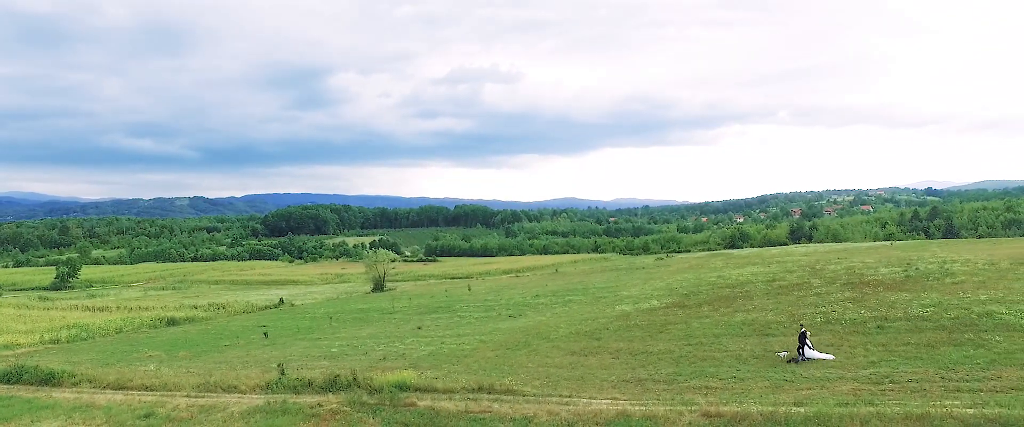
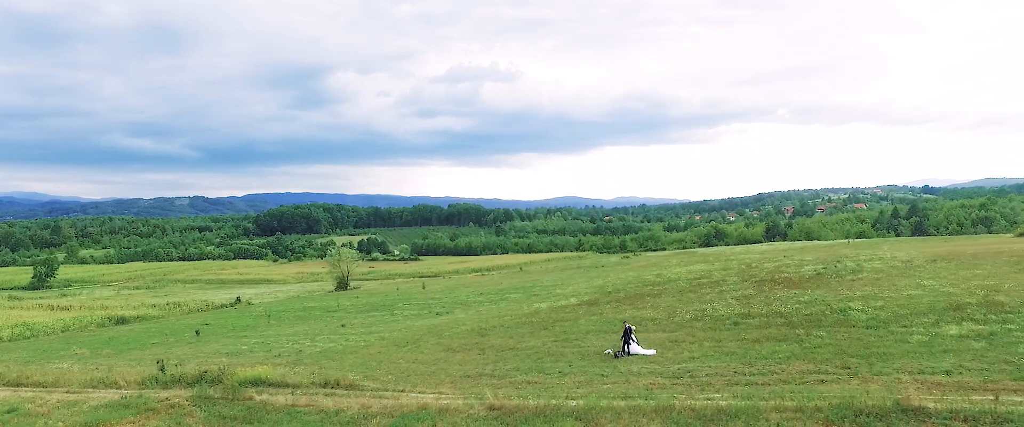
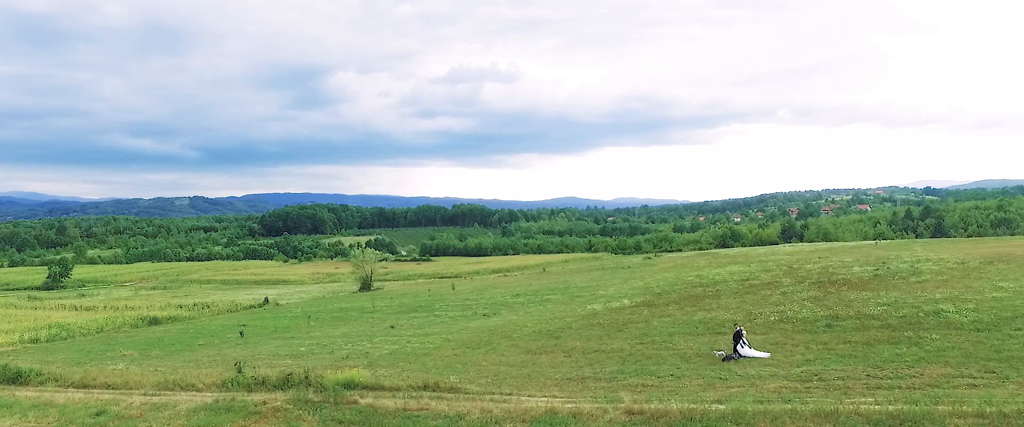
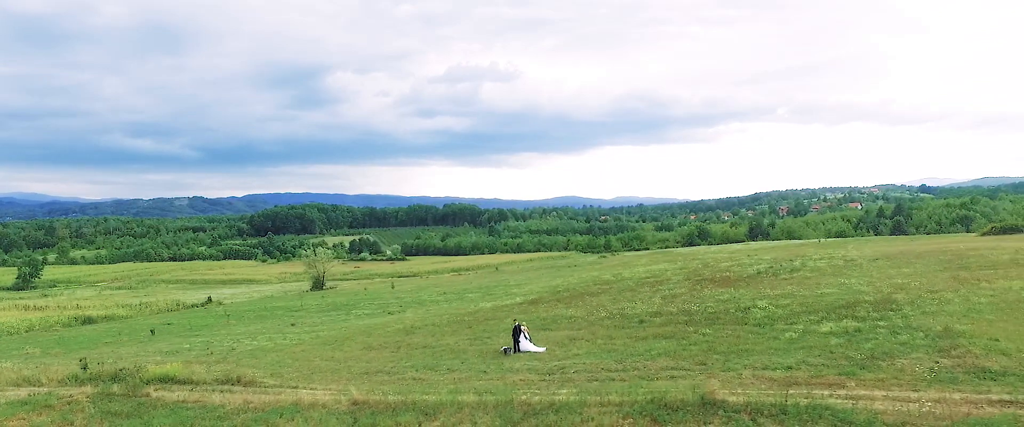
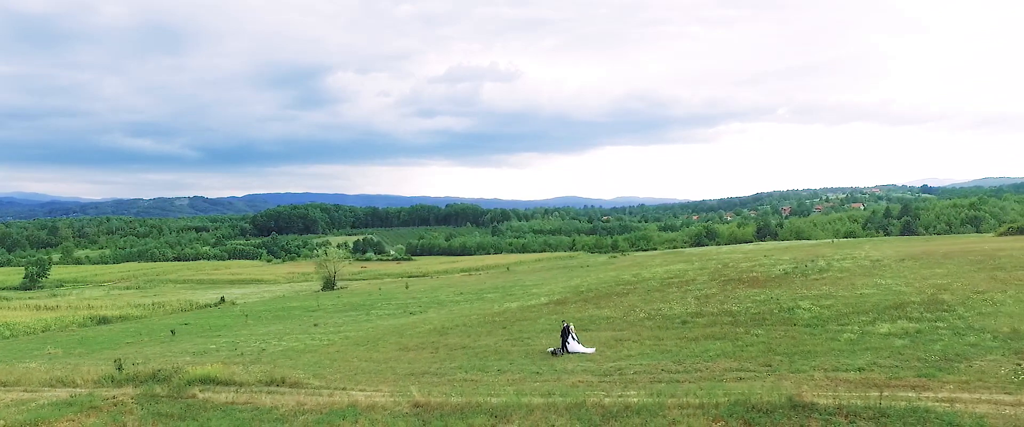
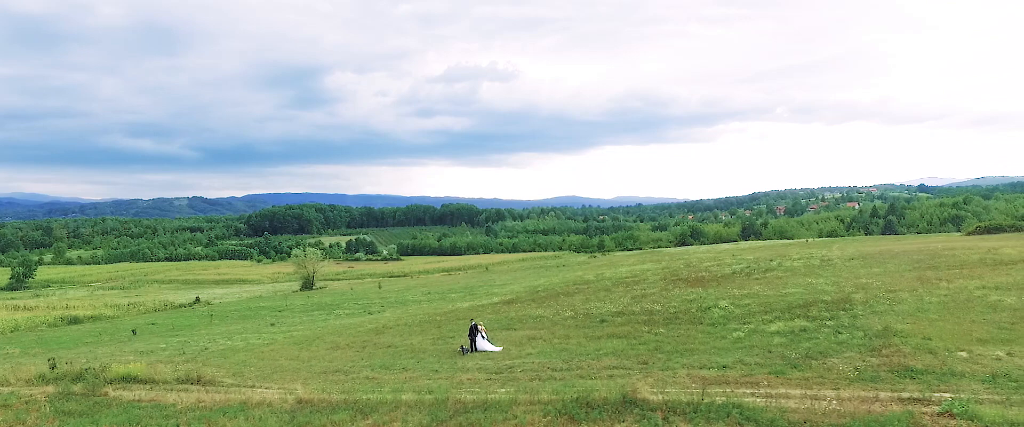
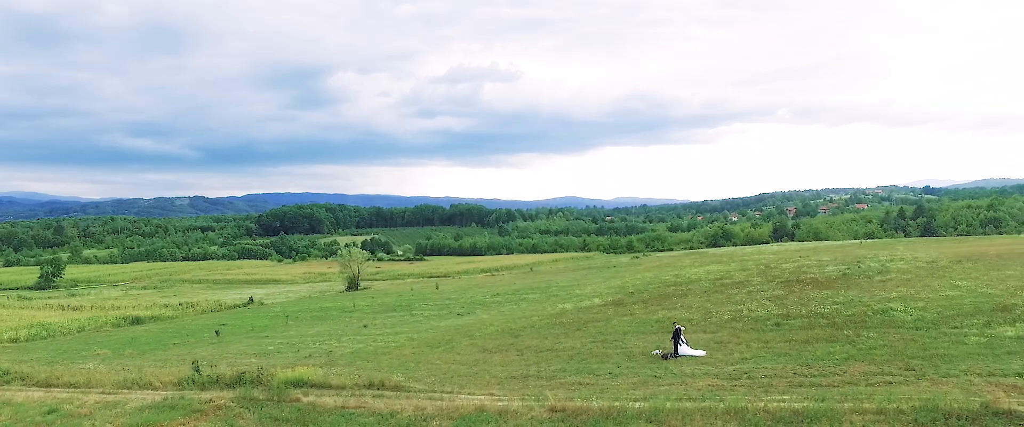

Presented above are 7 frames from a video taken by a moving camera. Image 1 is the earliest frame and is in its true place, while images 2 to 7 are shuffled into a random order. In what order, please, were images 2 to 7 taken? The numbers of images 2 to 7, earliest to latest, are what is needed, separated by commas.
3, 7, 2, 5, 4, 6
